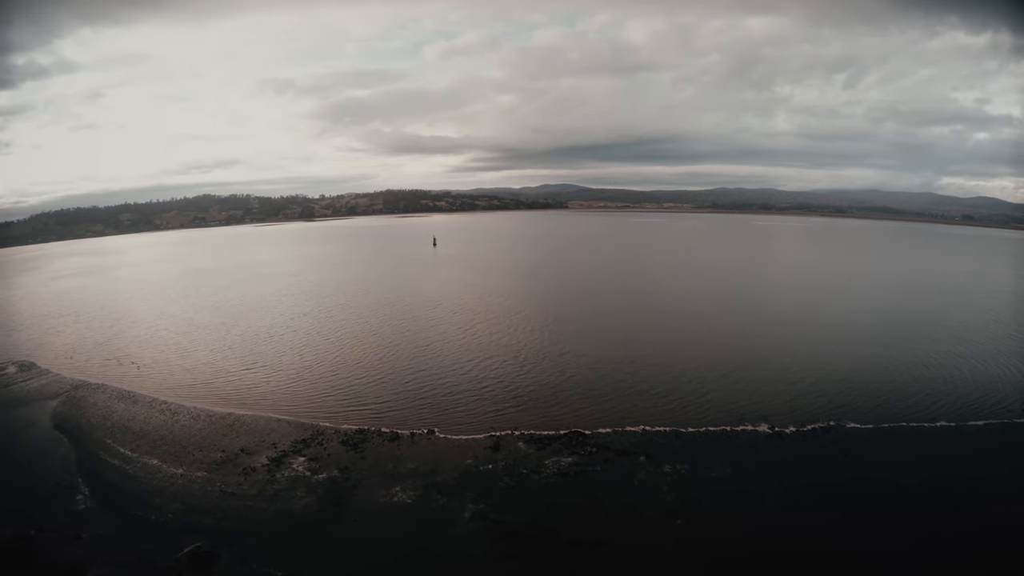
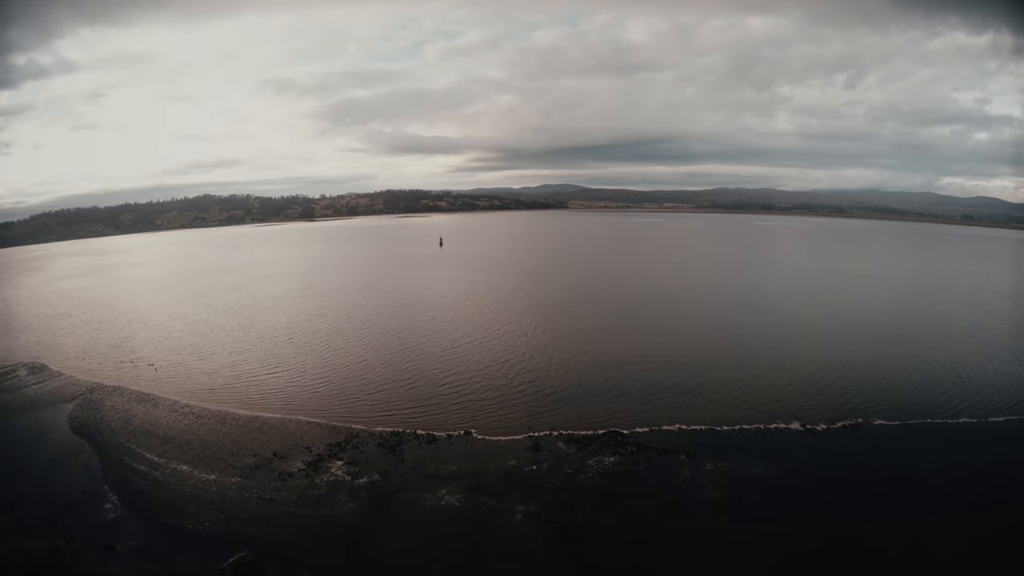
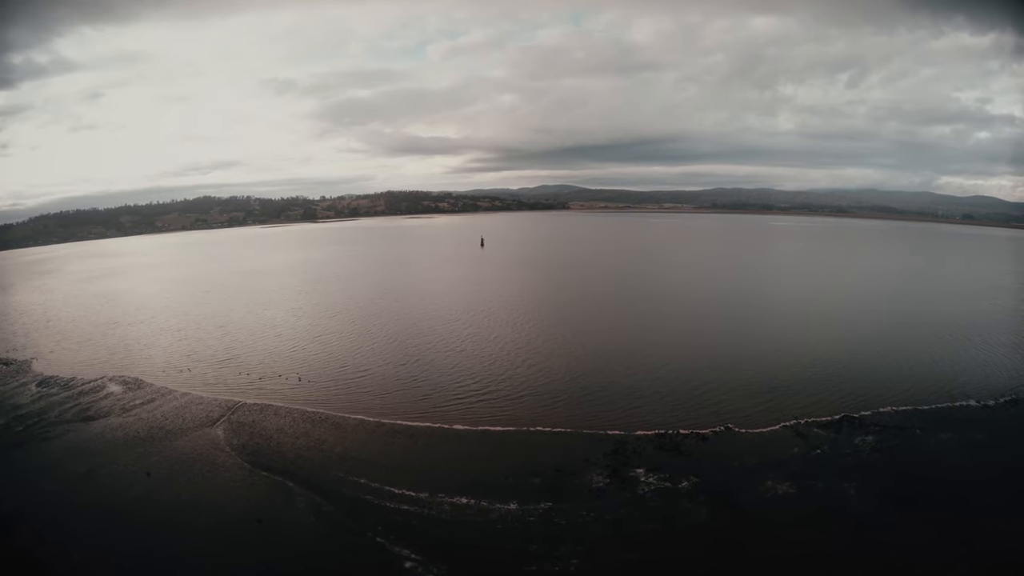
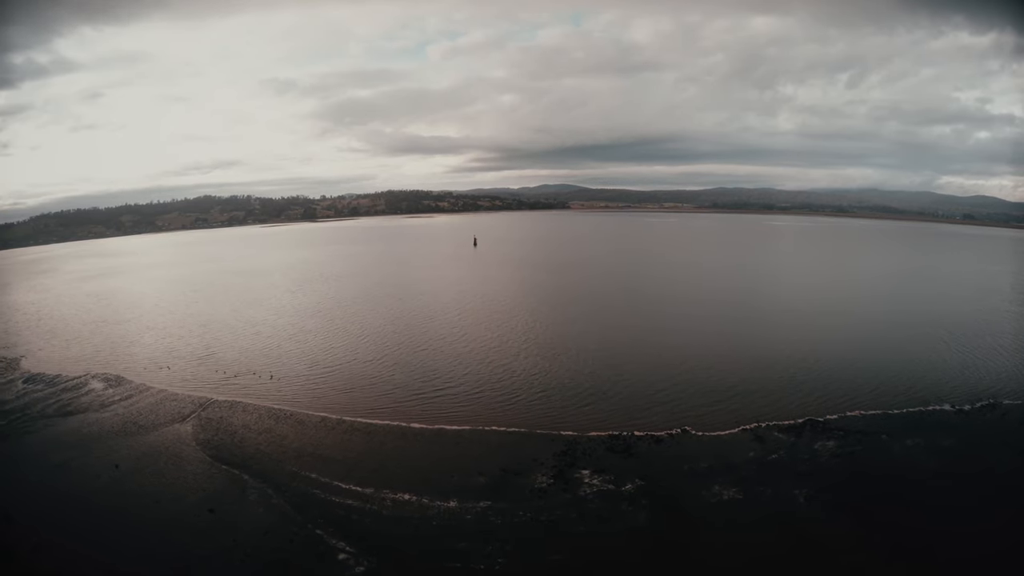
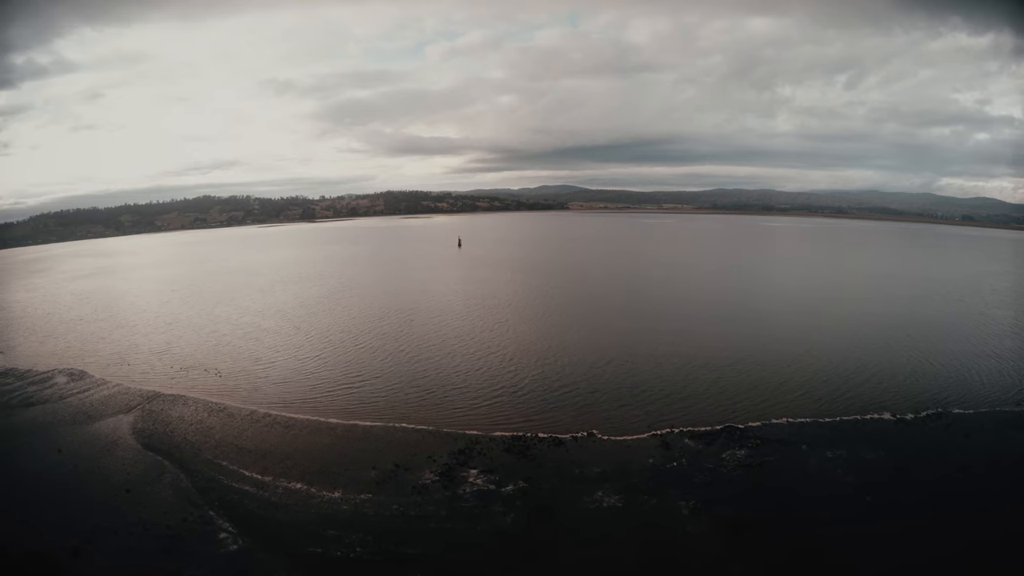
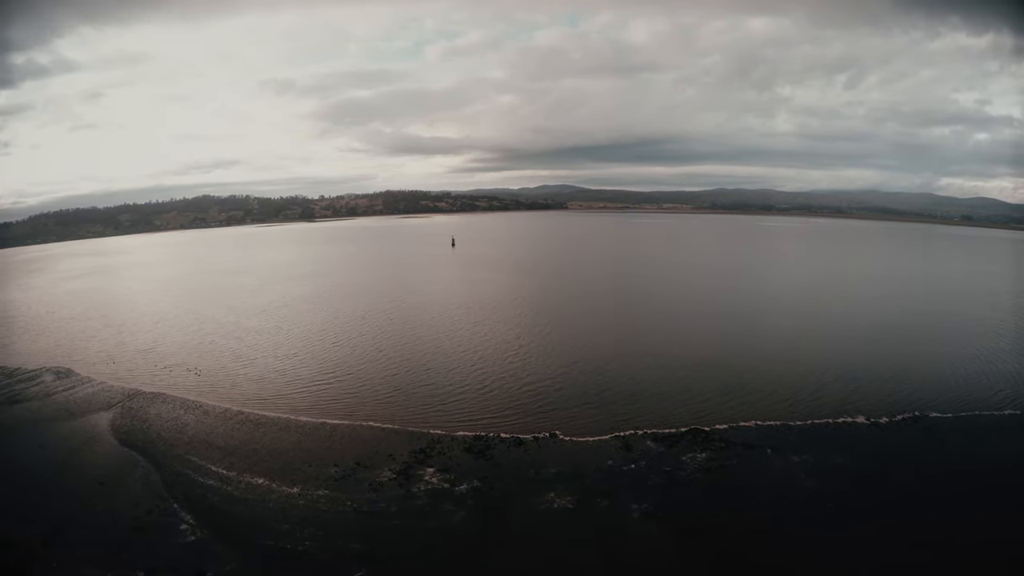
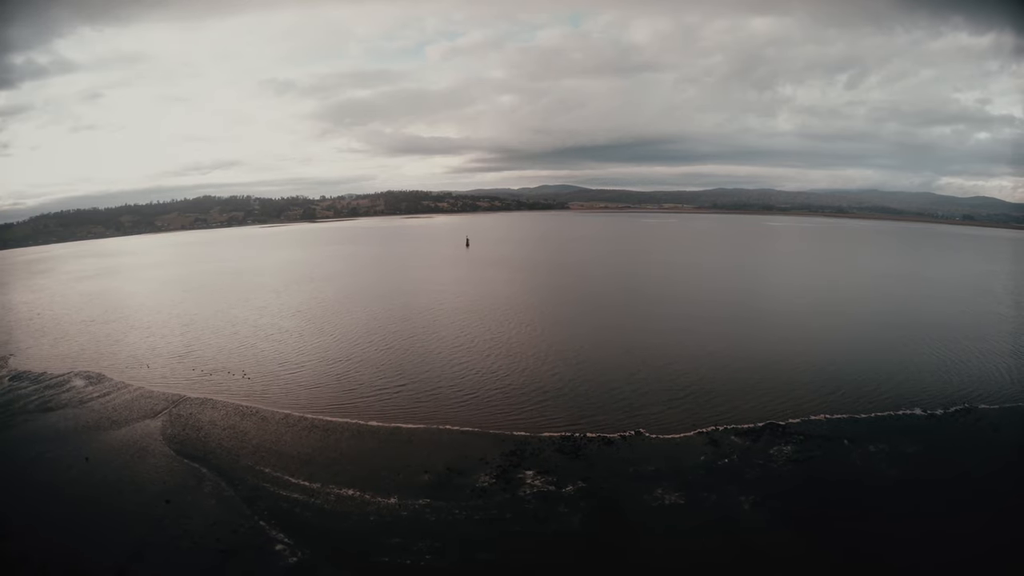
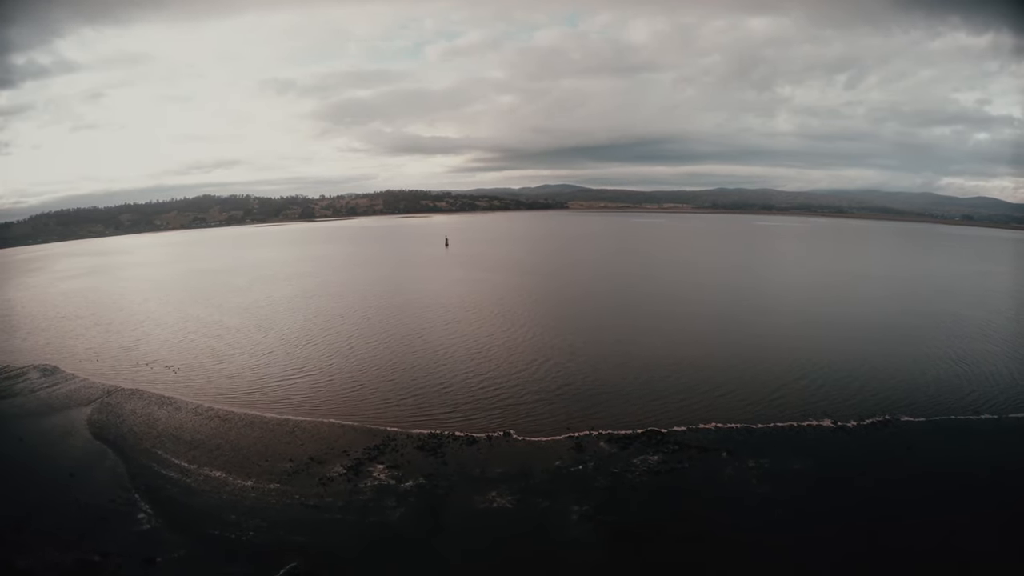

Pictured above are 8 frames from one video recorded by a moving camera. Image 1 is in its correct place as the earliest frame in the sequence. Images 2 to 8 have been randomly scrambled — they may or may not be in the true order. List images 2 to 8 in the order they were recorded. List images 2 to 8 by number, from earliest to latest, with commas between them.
2, 8, 6, 5, 7, 4, 3
